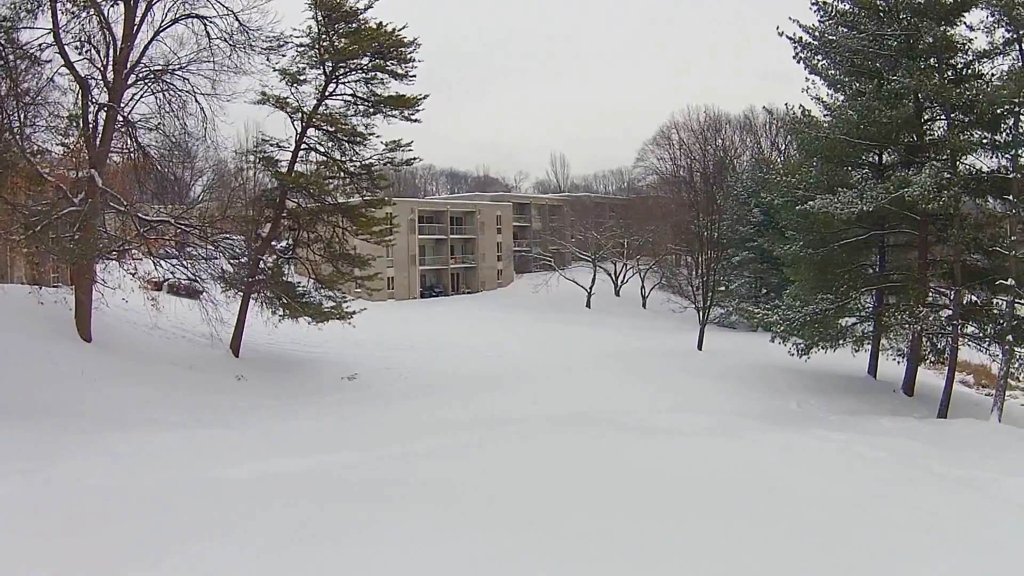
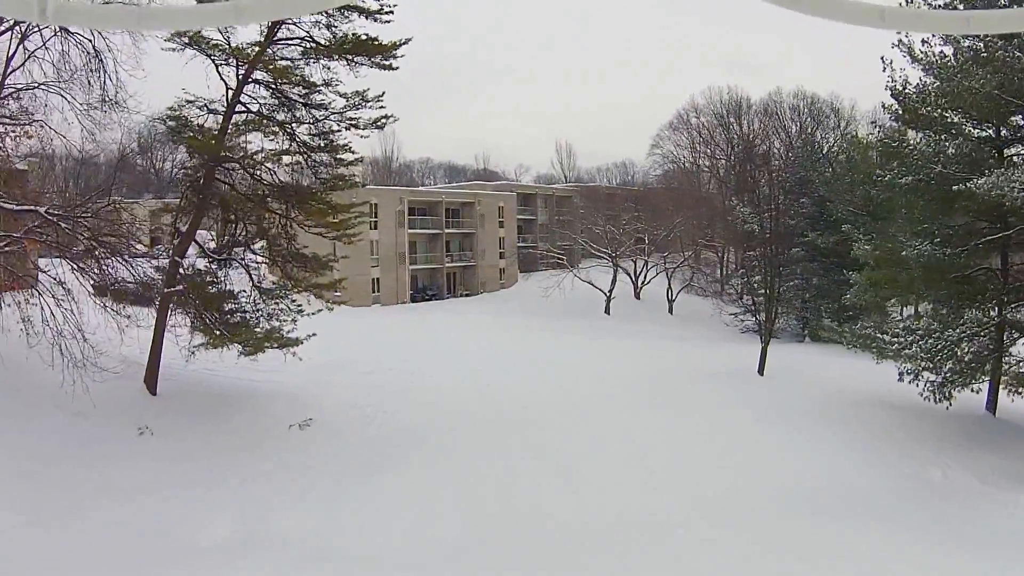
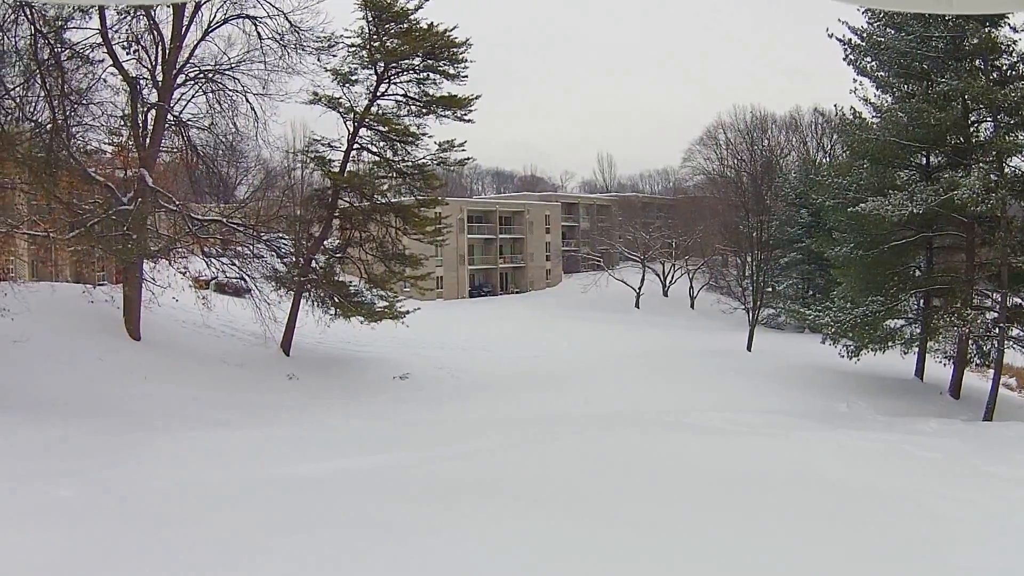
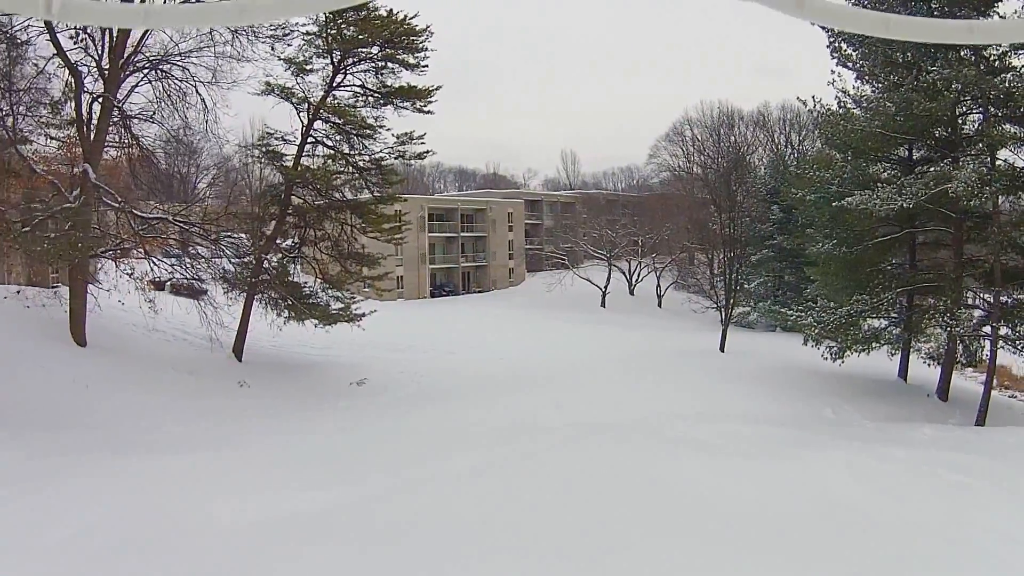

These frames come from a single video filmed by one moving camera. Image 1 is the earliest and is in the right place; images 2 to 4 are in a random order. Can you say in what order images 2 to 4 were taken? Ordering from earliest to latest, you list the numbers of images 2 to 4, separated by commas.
3, 4, 2
